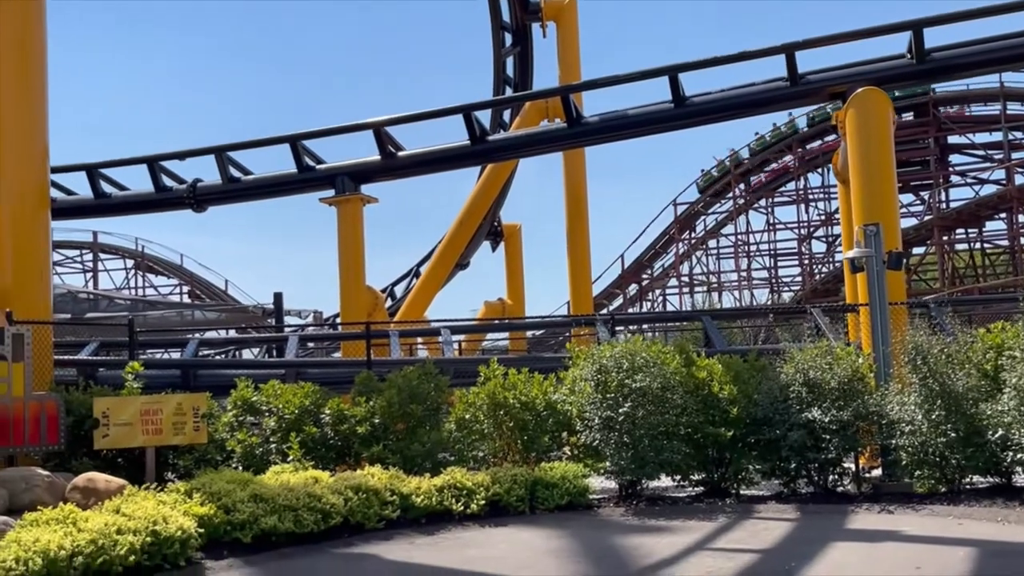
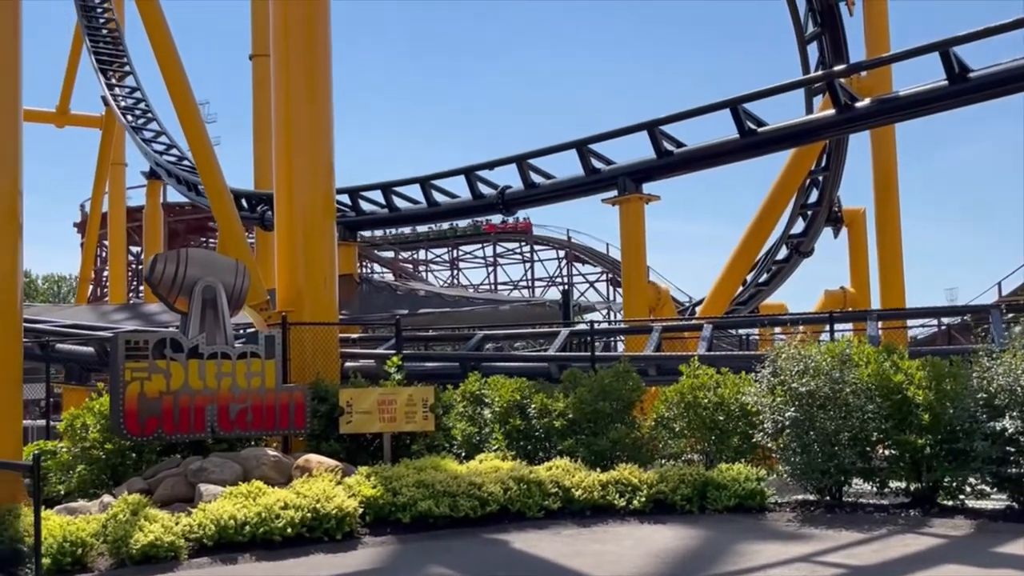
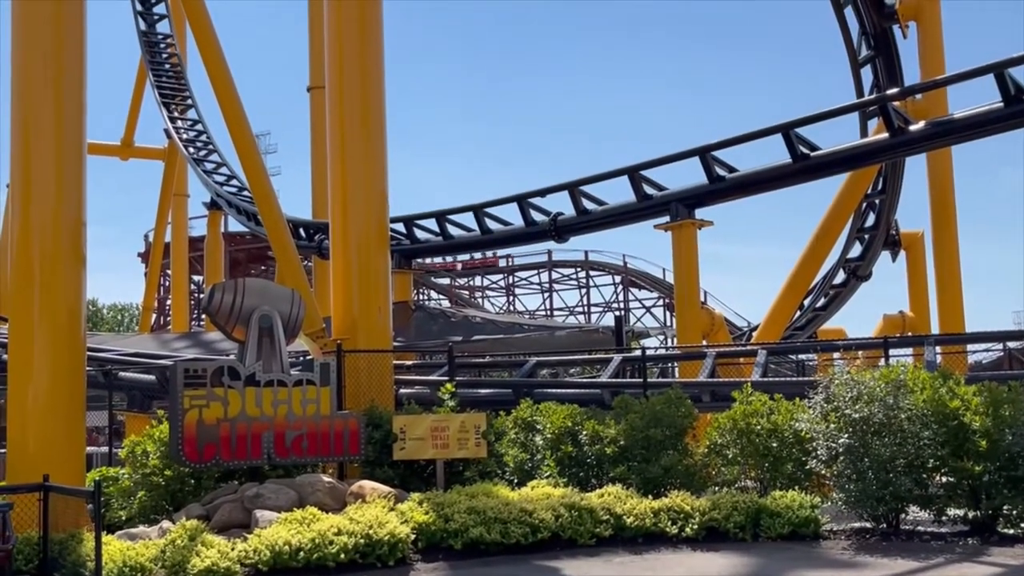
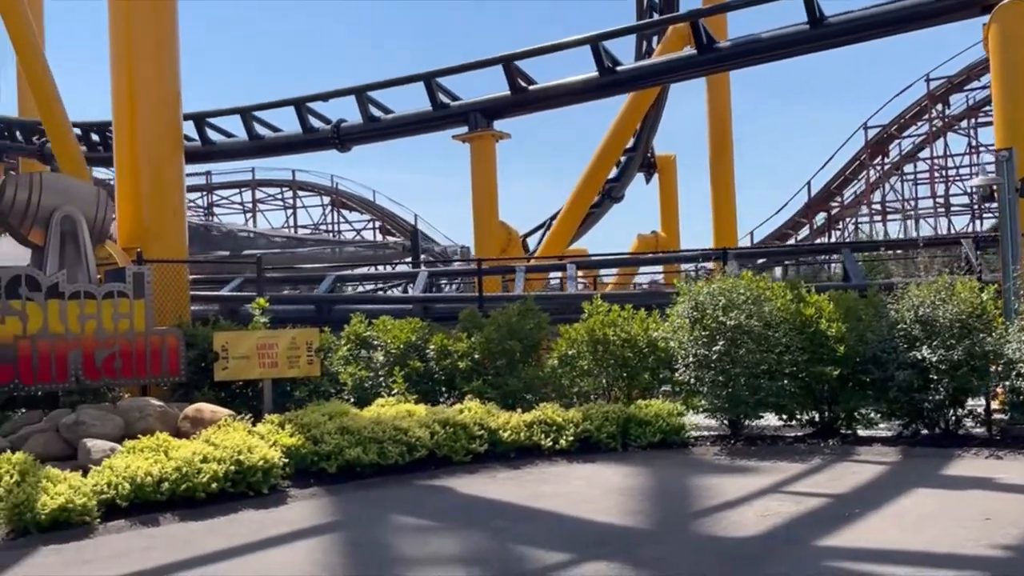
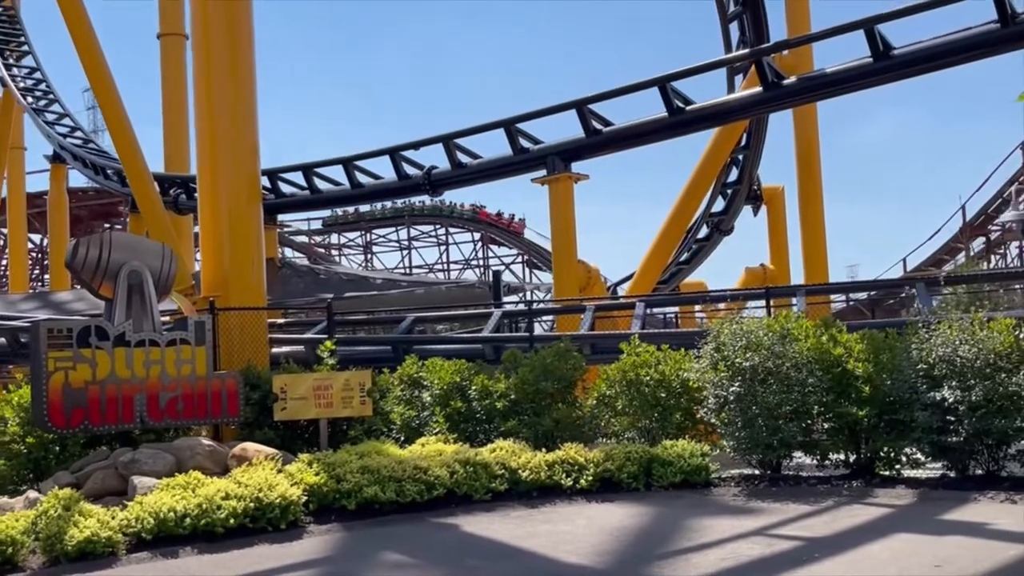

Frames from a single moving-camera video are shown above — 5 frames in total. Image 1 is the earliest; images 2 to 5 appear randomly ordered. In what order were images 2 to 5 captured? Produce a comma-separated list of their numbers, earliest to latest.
4, 5, 2, 3
